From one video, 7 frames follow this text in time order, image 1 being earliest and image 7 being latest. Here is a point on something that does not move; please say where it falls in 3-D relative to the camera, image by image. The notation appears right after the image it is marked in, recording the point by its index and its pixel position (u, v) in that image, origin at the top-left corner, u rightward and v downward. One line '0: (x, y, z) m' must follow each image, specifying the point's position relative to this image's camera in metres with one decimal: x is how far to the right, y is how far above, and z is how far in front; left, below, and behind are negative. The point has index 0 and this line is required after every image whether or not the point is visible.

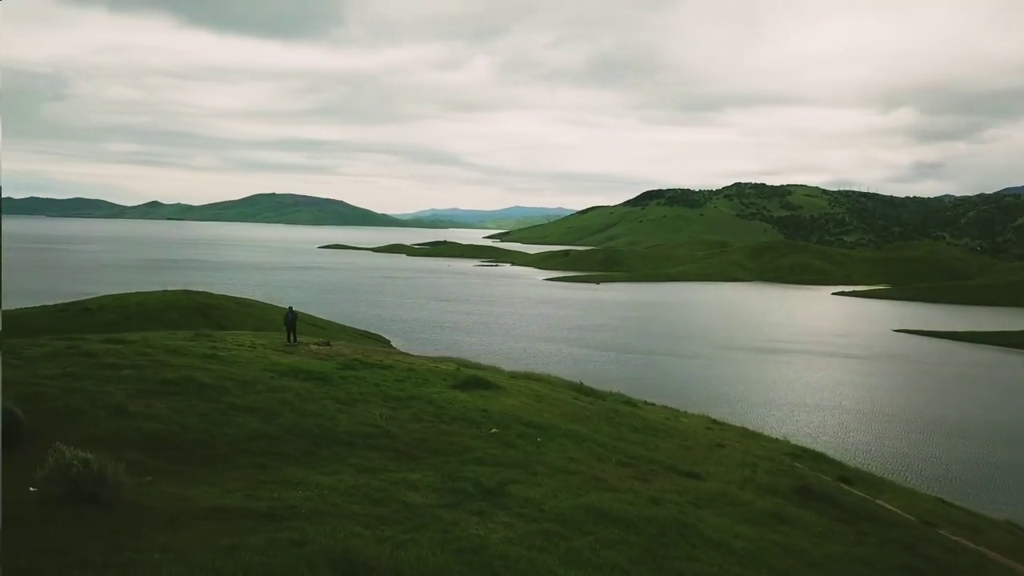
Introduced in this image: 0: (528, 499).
0: (+0.5, -5.9, +17.9) m
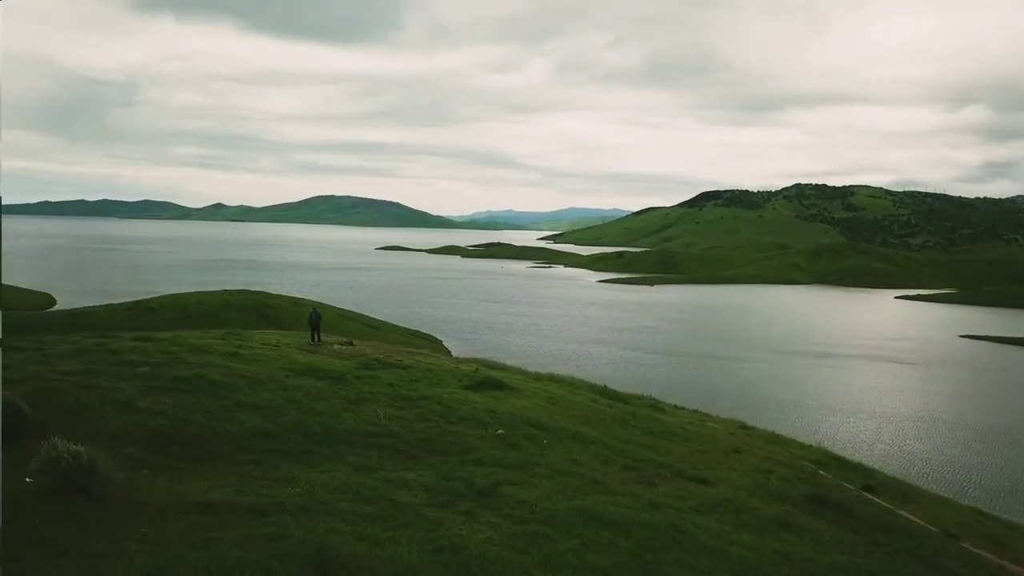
0: (+0.3, -6.0, +18.0) m
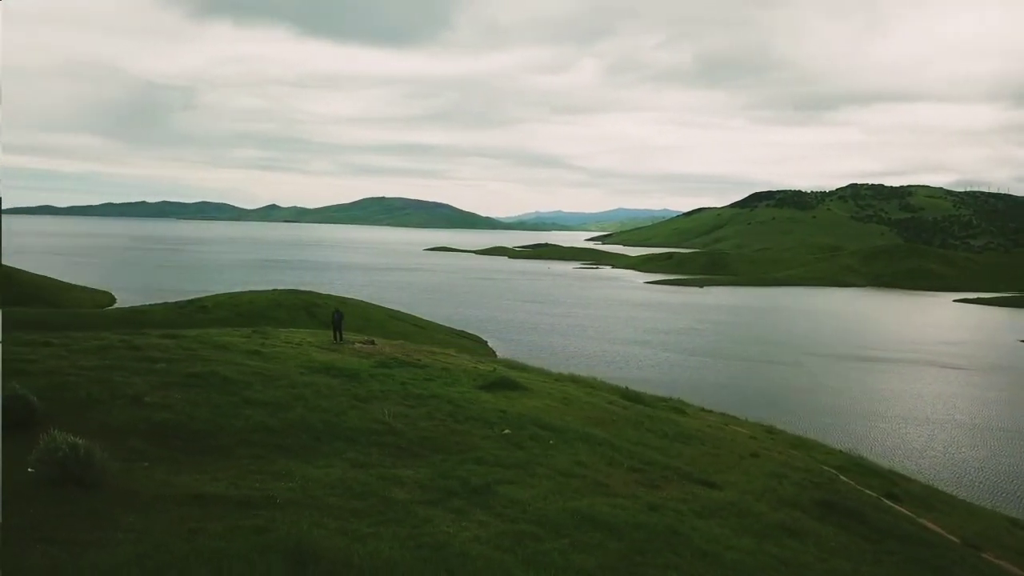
0: (+0.1, -6.0, +18.0) m
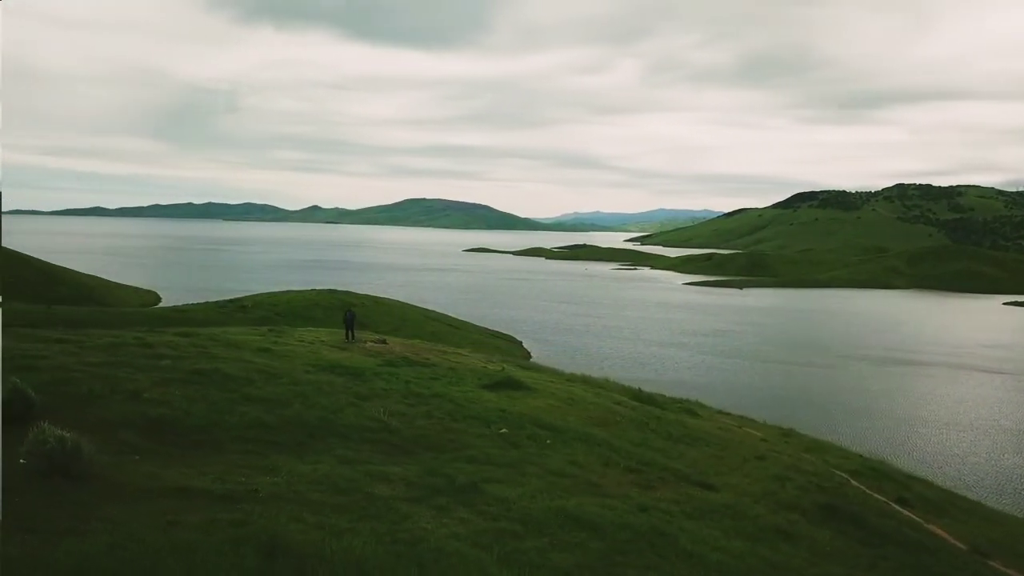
0: (-0.3, -5.9, +18.2) m
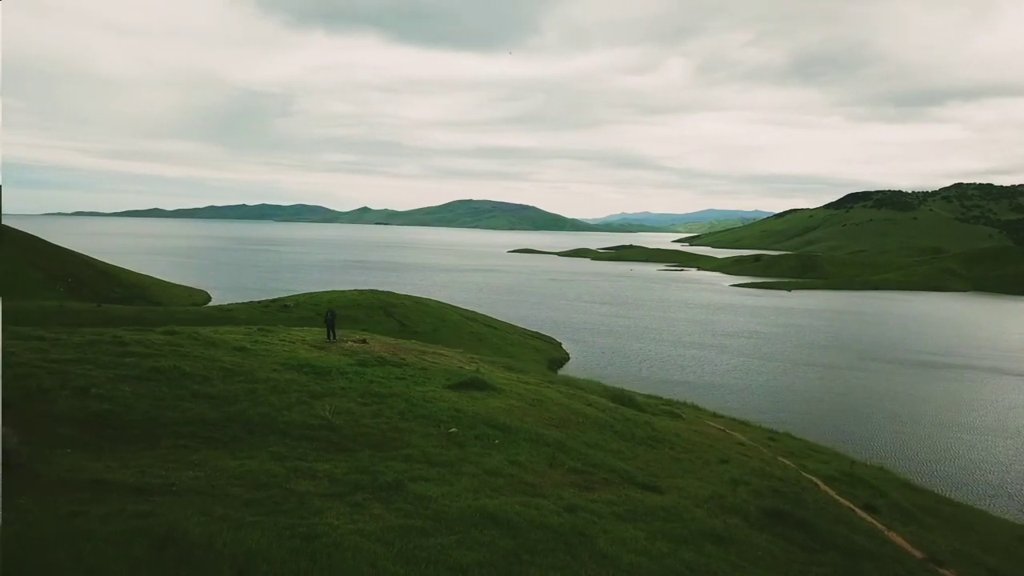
0: (-2.6, -6.0, +18.6) m
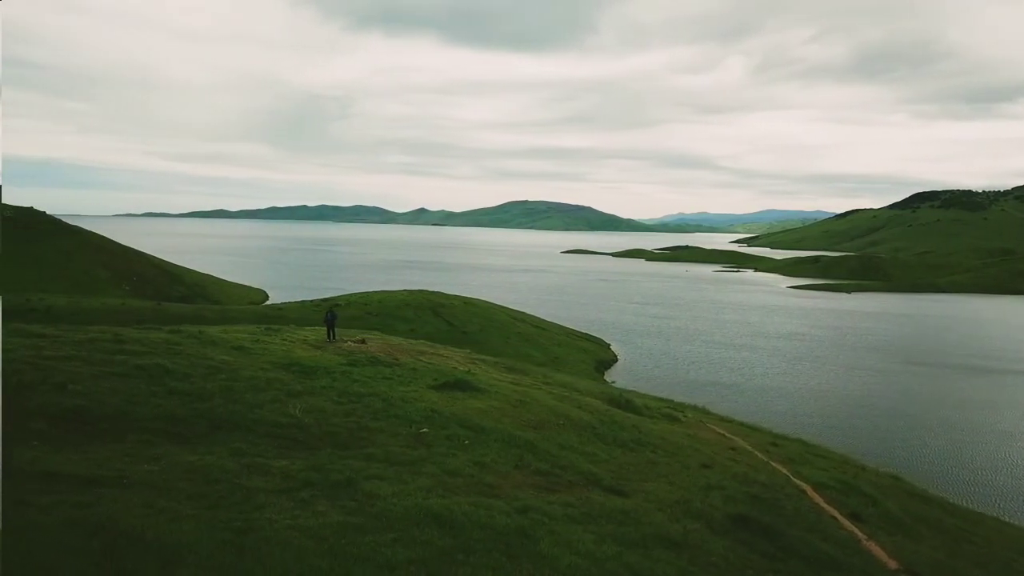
0: (-4.2, -6.1, +19.1) m
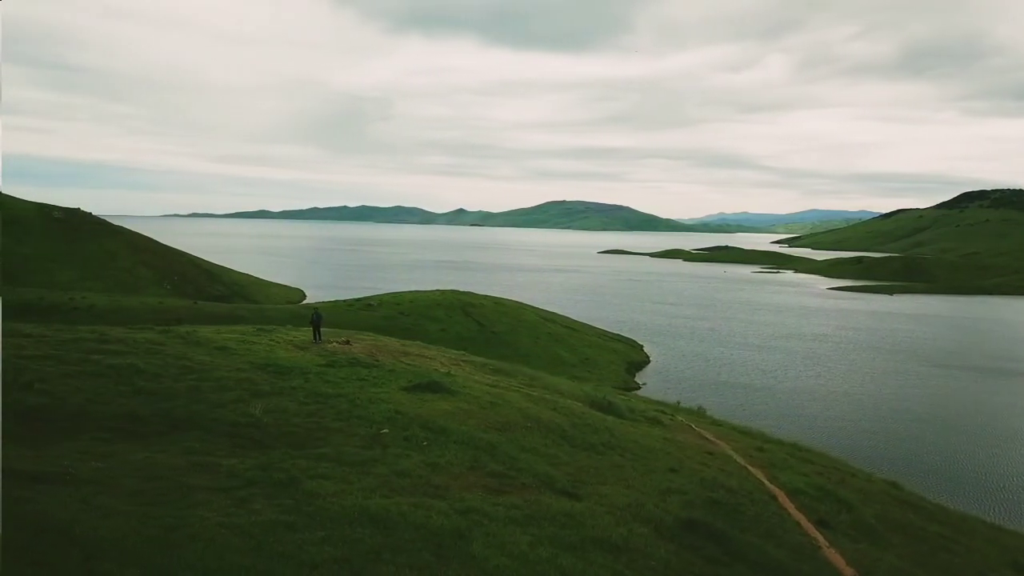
0: (-6.1, -6.3, +19.7) m
